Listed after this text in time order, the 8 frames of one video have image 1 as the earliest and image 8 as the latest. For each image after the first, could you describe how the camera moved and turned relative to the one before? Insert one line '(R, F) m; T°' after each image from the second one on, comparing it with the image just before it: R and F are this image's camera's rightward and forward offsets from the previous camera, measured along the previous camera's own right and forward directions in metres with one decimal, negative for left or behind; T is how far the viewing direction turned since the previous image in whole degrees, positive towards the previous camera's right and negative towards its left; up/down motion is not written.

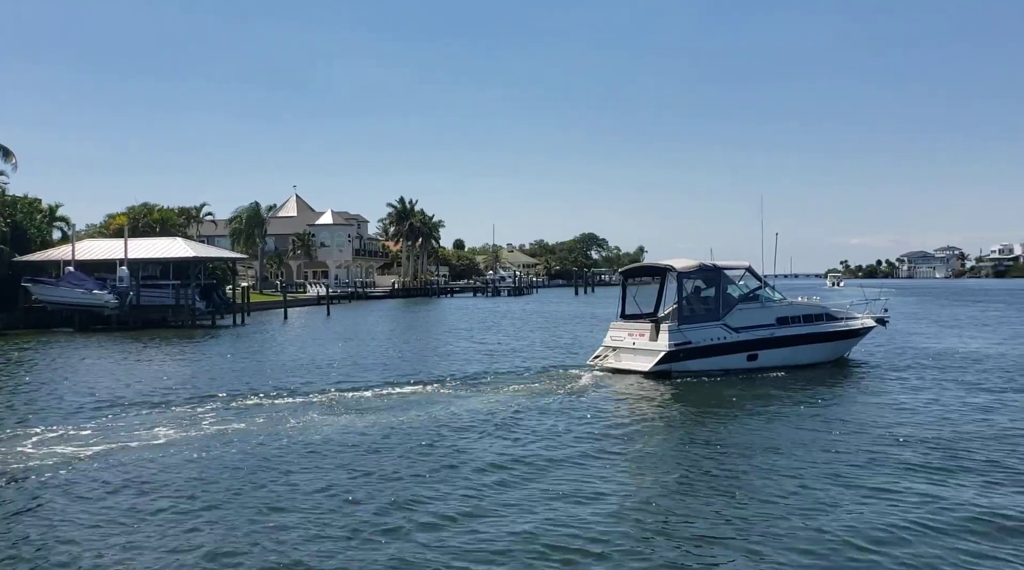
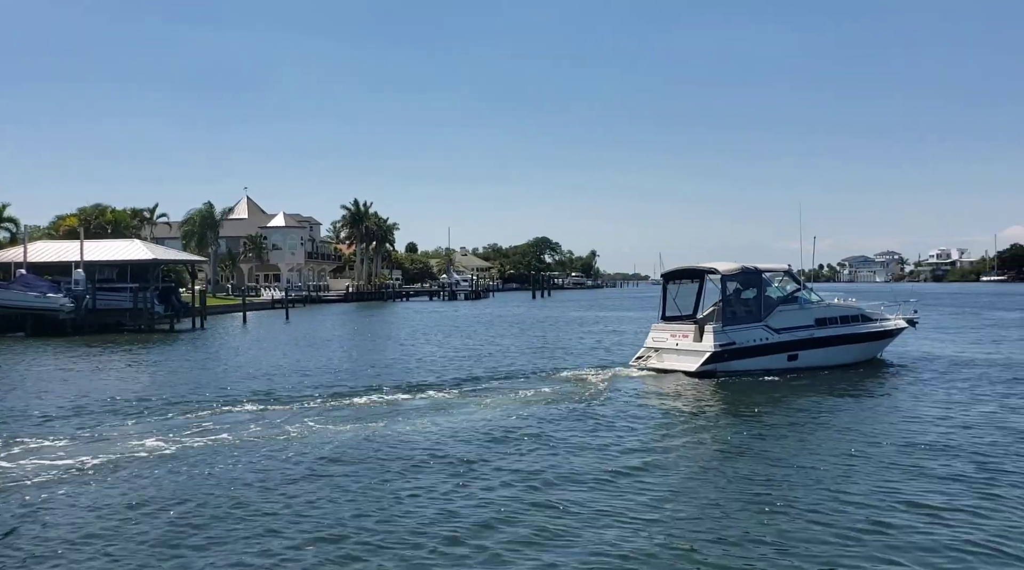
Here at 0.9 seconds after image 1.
(-1.2, +0.5) m; +3°
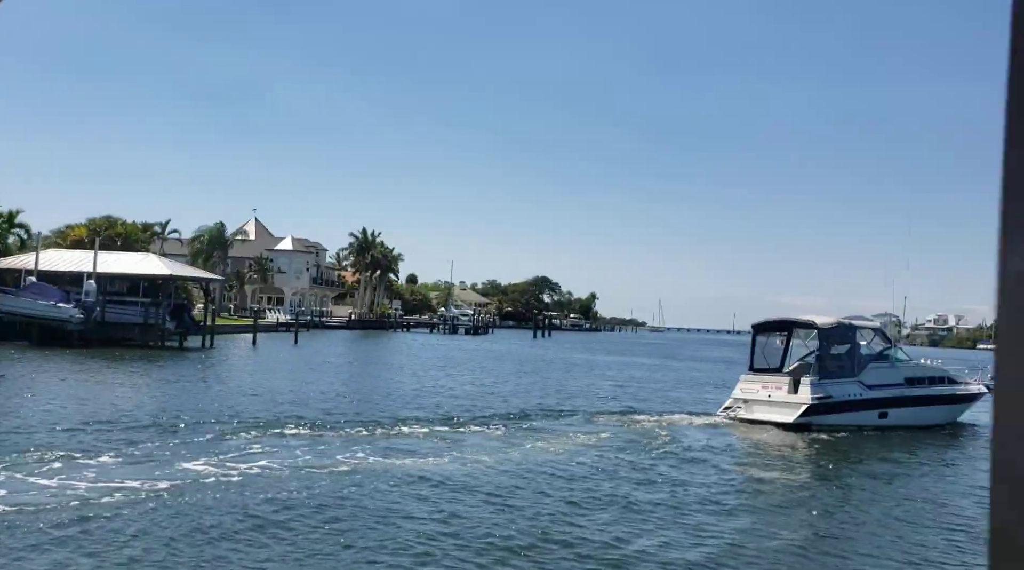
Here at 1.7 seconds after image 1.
(-1.2, +0.3) m; 0°
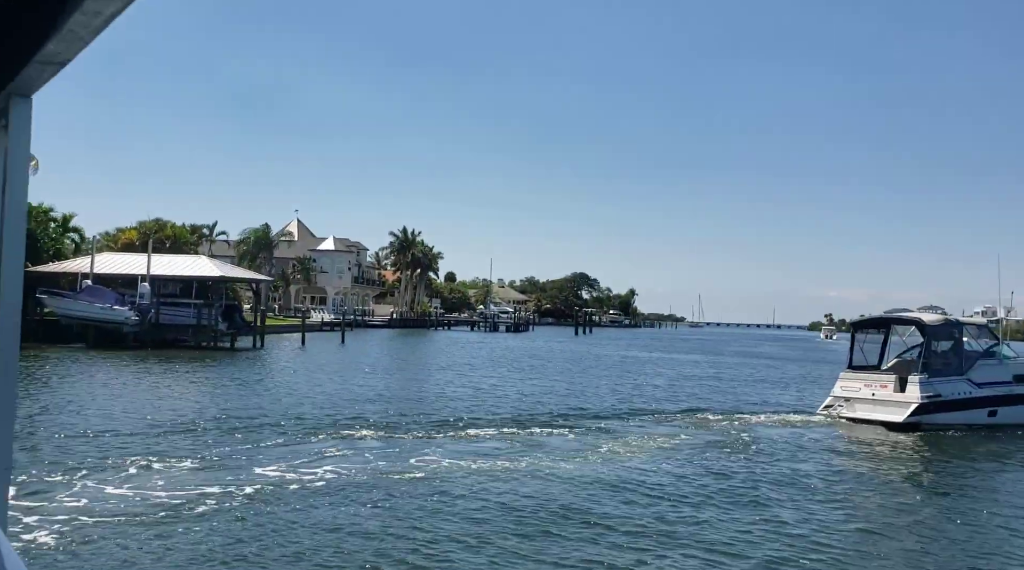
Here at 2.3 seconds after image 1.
(-0.7, +0.3) m; -2°
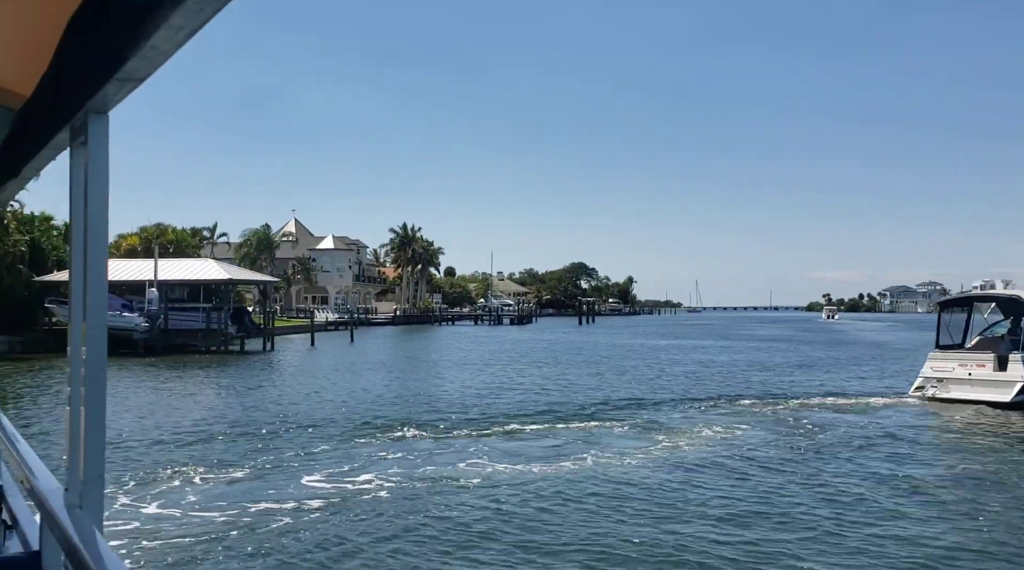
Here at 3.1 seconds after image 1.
(-0.9, +0.6) m; 0°
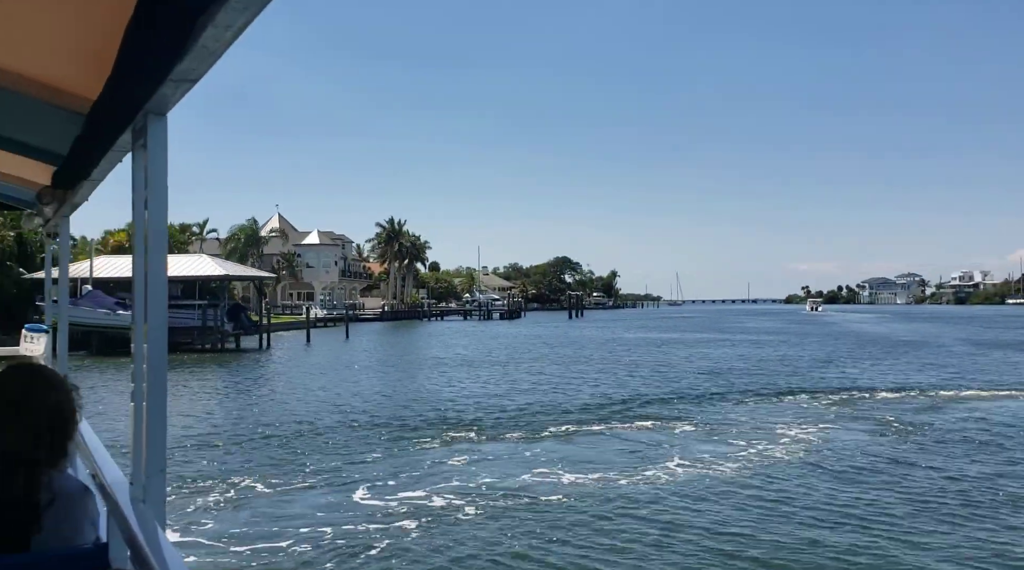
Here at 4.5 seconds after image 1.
(-1.4, +1.1) m; +1°
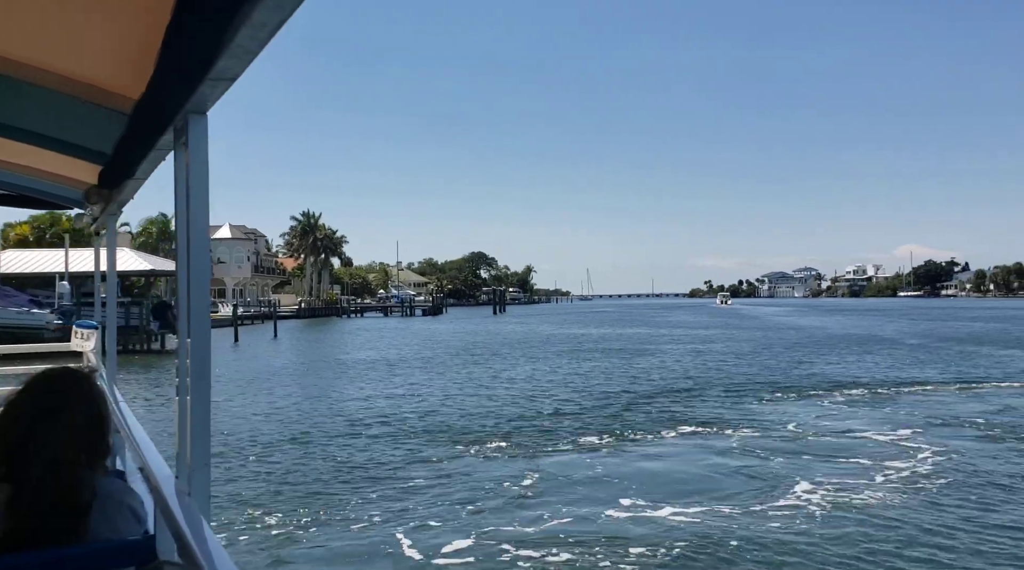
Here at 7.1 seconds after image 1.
(-2.4, +2.6) m; +6°
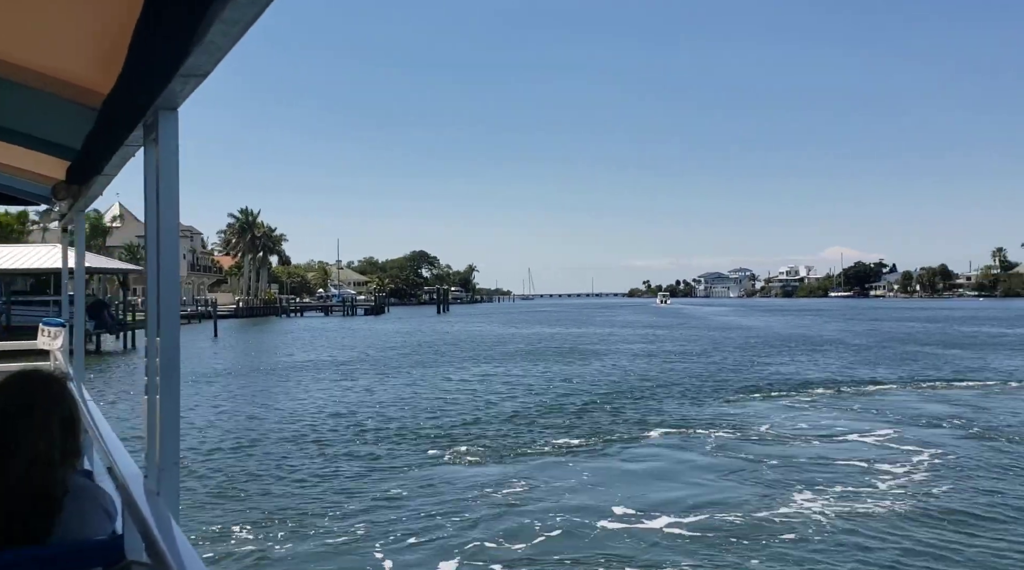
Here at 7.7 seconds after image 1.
(-0.7, +0.7) m; +4°
